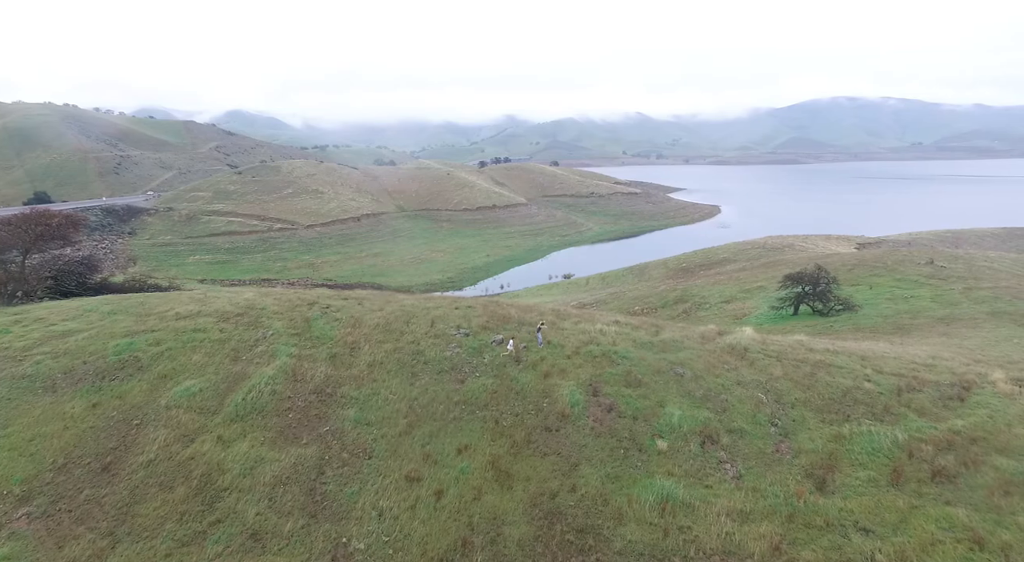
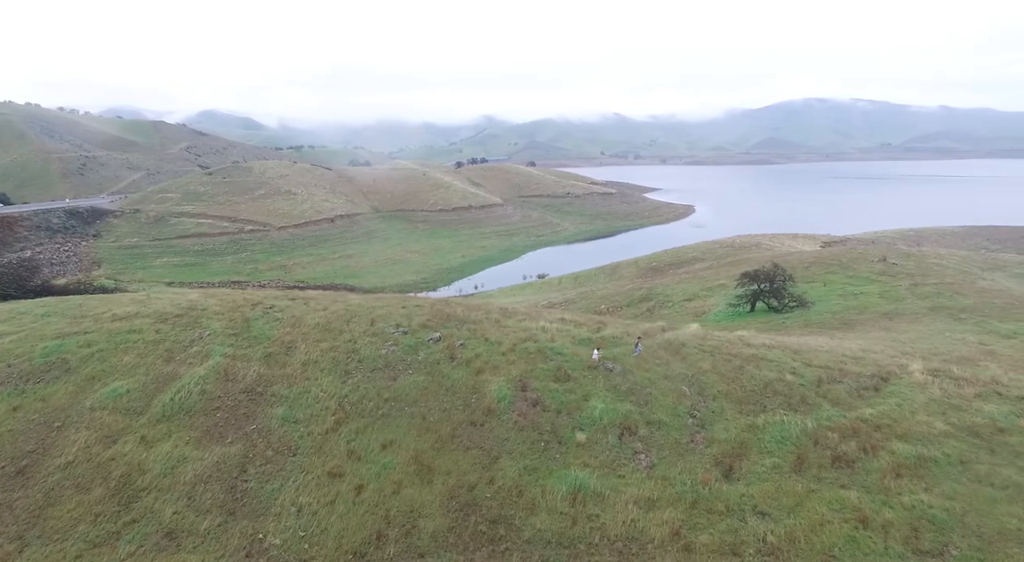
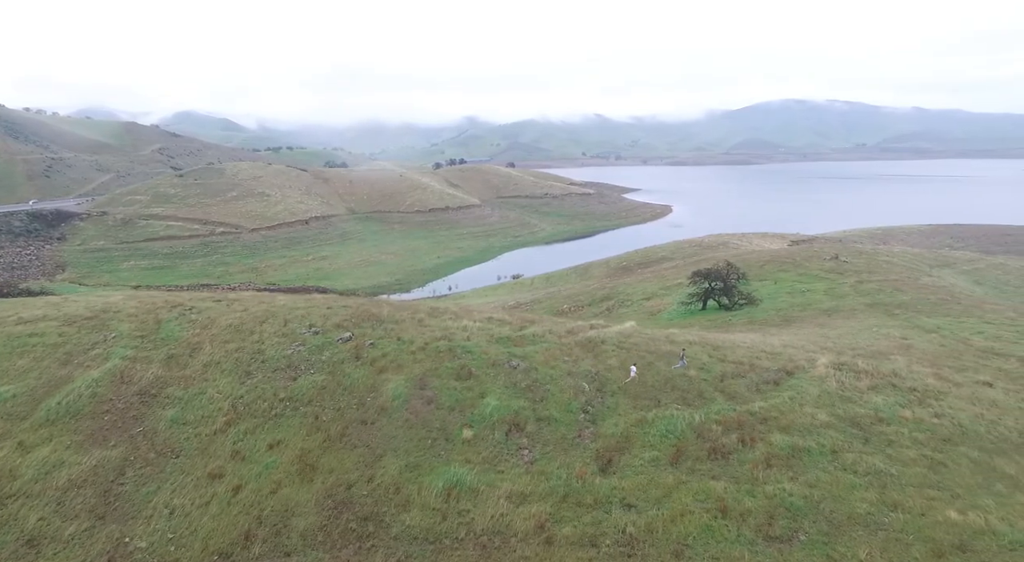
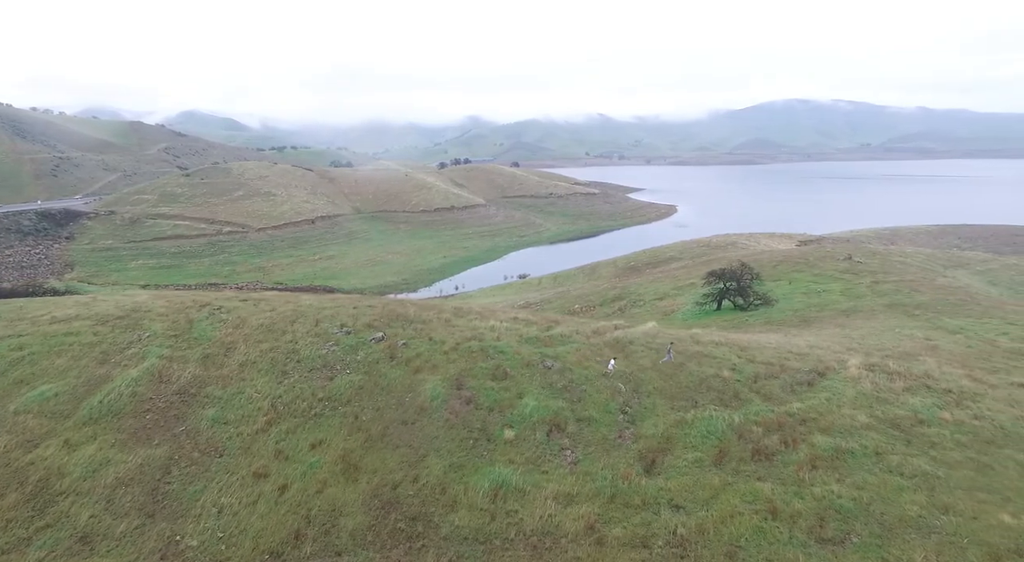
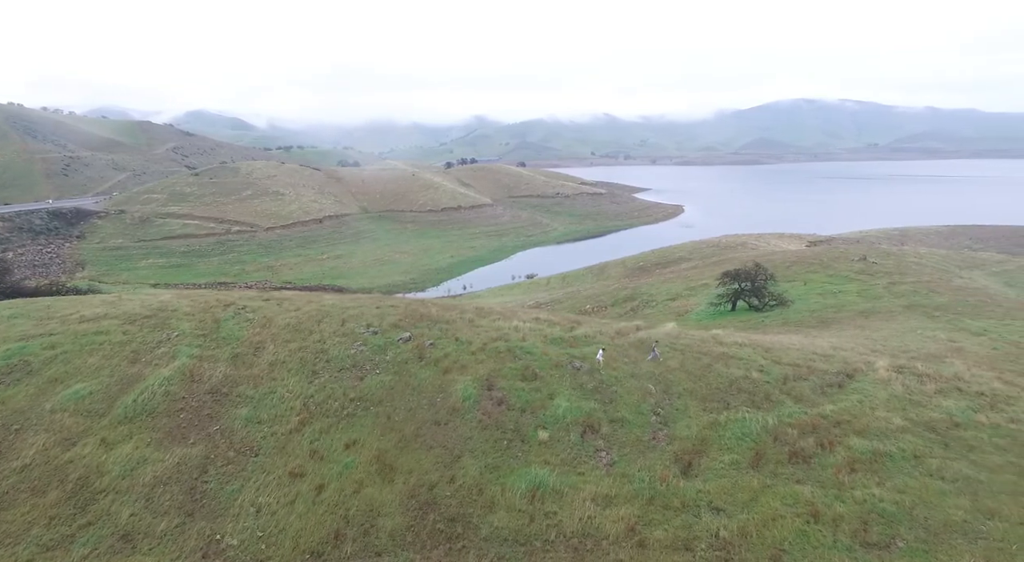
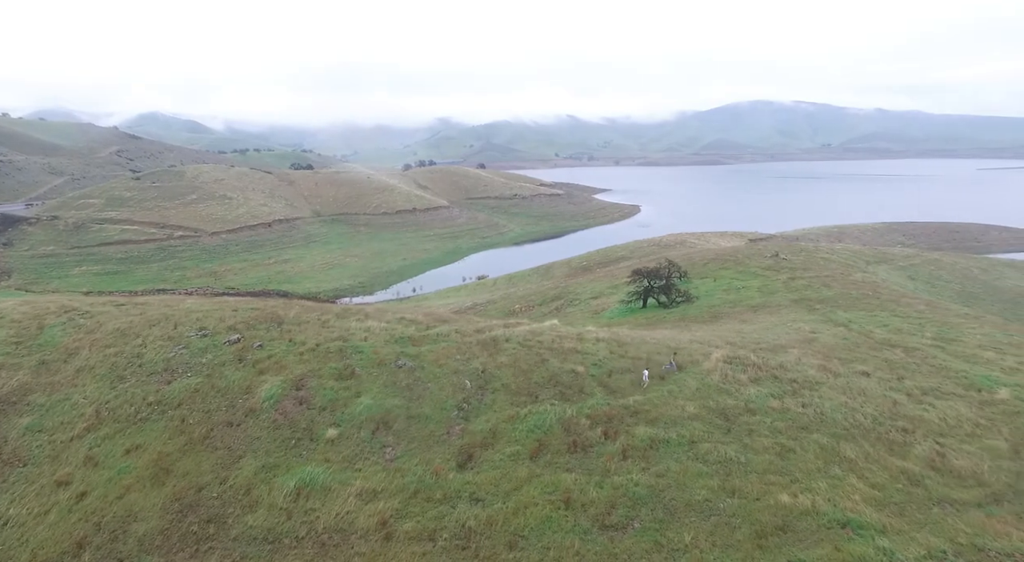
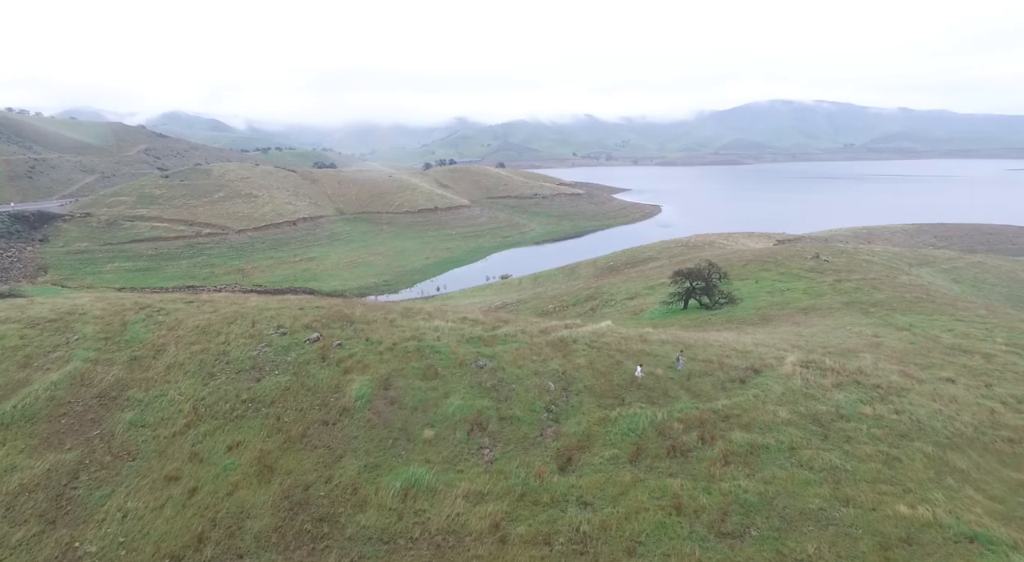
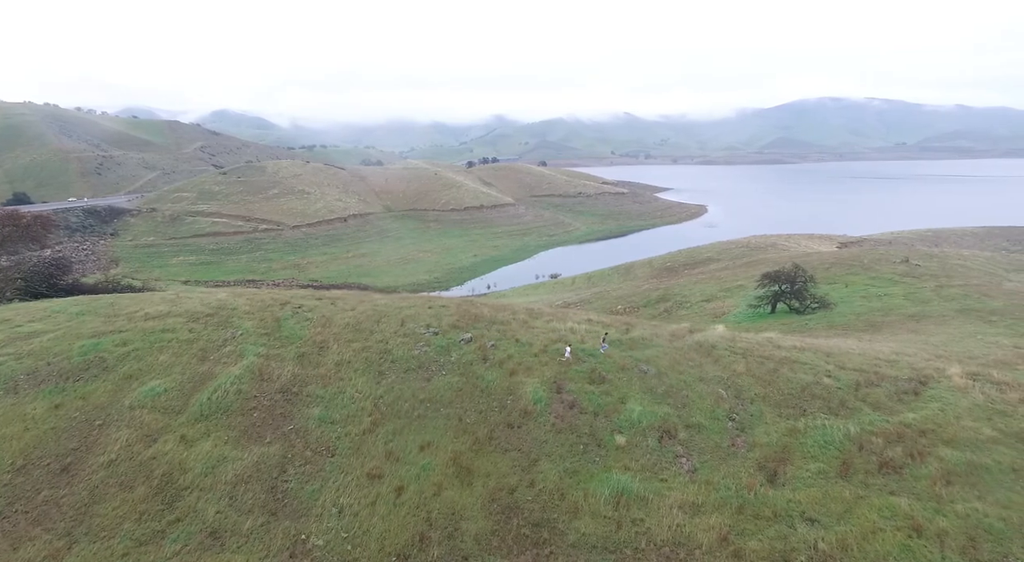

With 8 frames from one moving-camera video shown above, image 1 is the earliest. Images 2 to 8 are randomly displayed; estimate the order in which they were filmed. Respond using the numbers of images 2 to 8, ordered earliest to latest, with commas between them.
8, 2, 5, 4, 3, 7, 6
